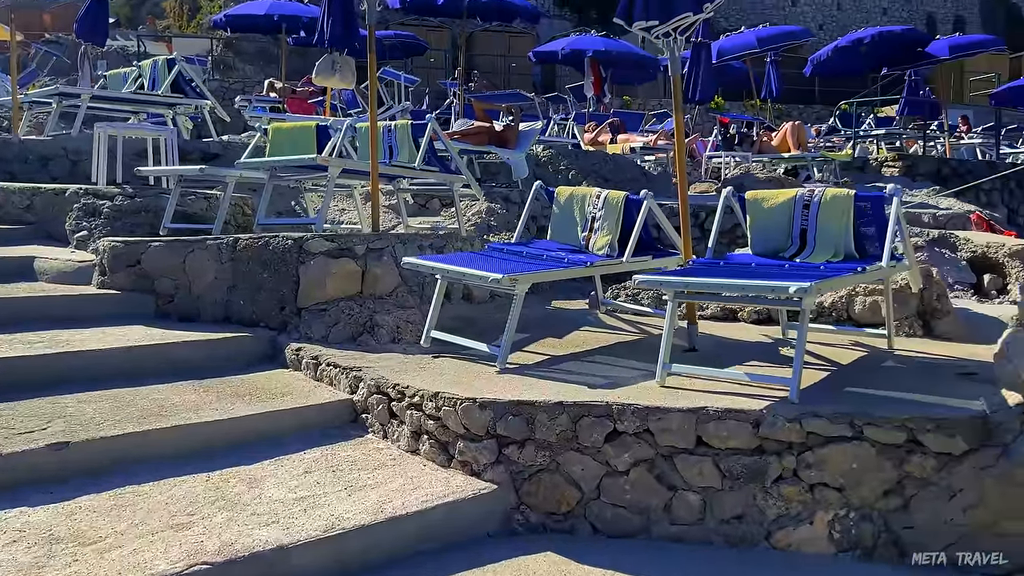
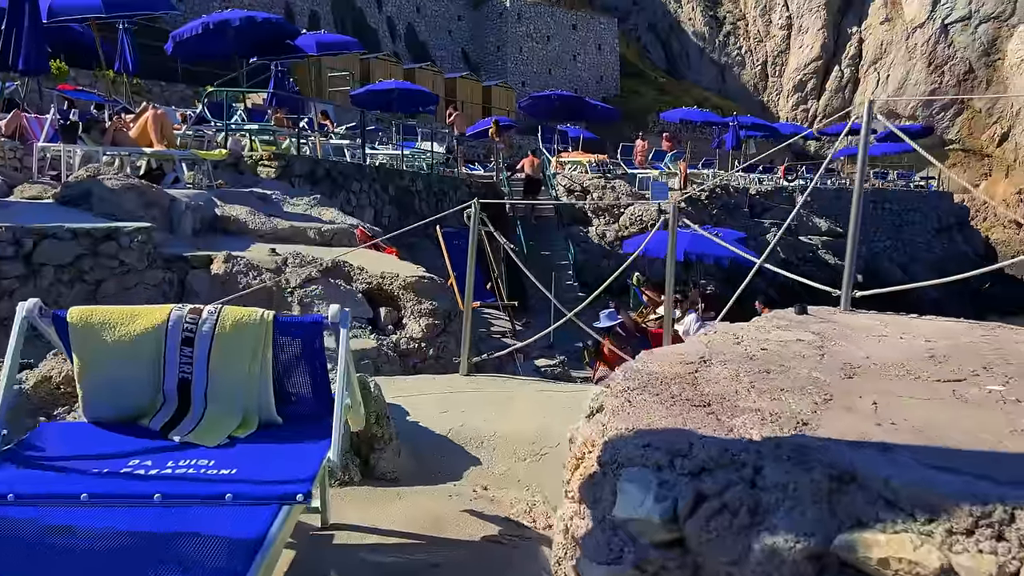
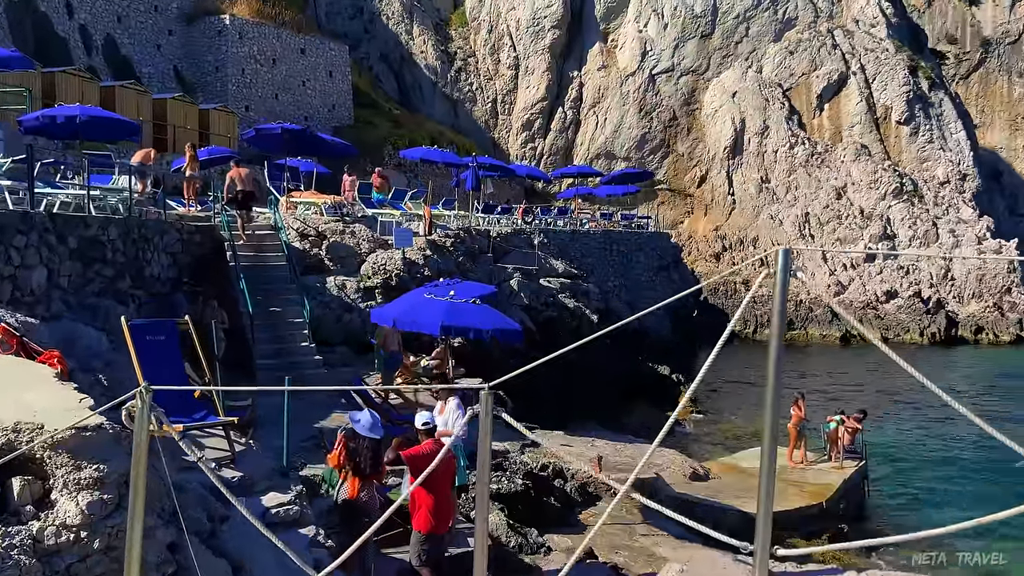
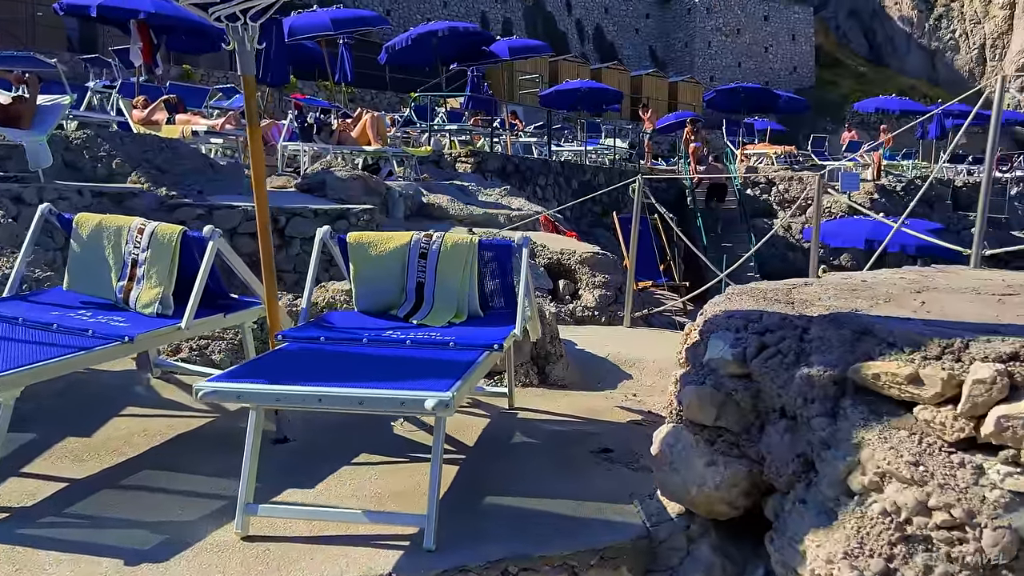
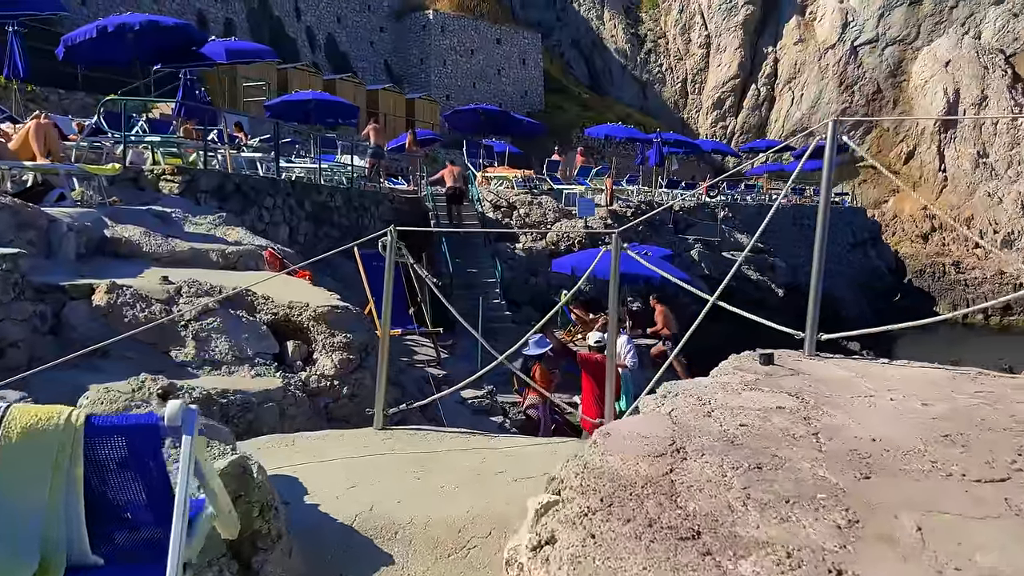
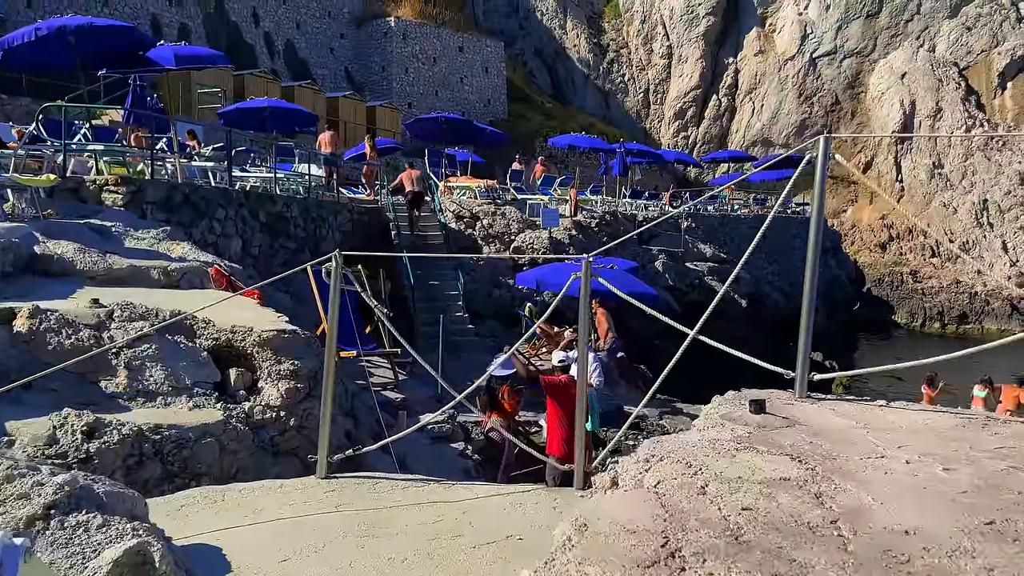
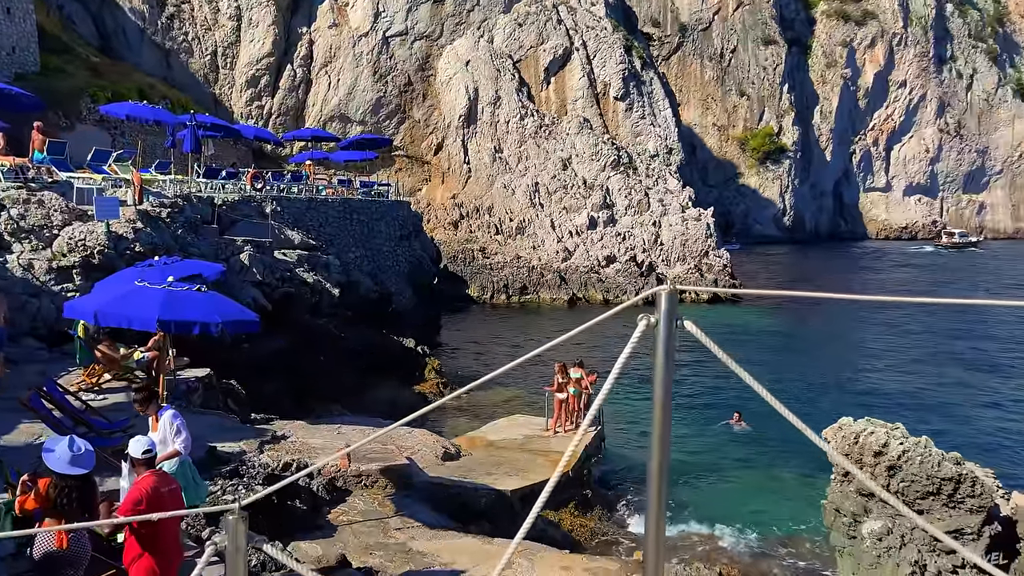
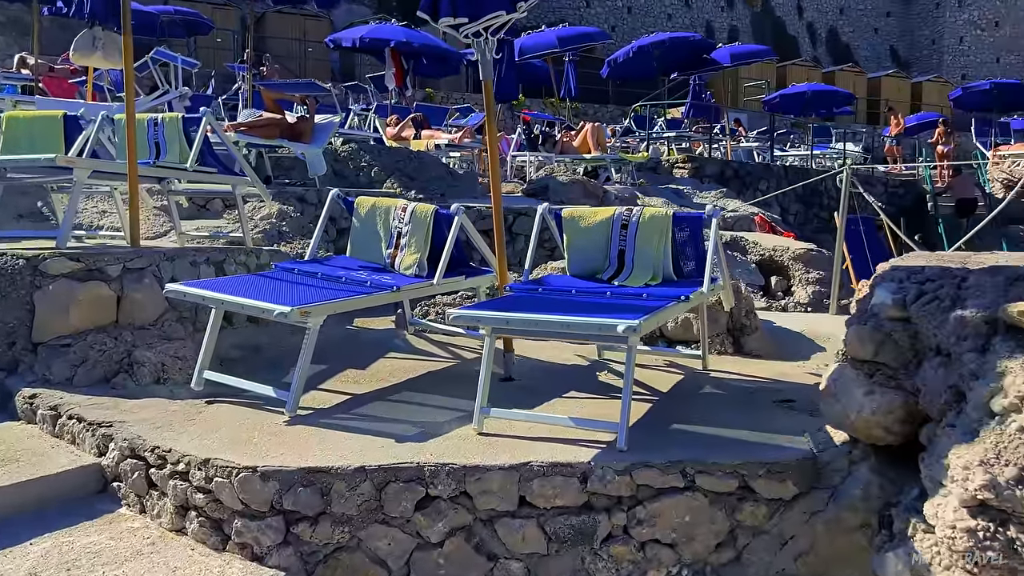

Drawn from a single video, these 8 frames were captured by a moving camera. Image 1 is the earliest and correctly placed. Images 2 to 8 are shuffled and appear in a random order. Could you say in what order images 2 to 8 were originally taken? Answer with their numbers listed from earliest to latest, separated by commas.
8, 4, 2, 5, 6, 3, 7
